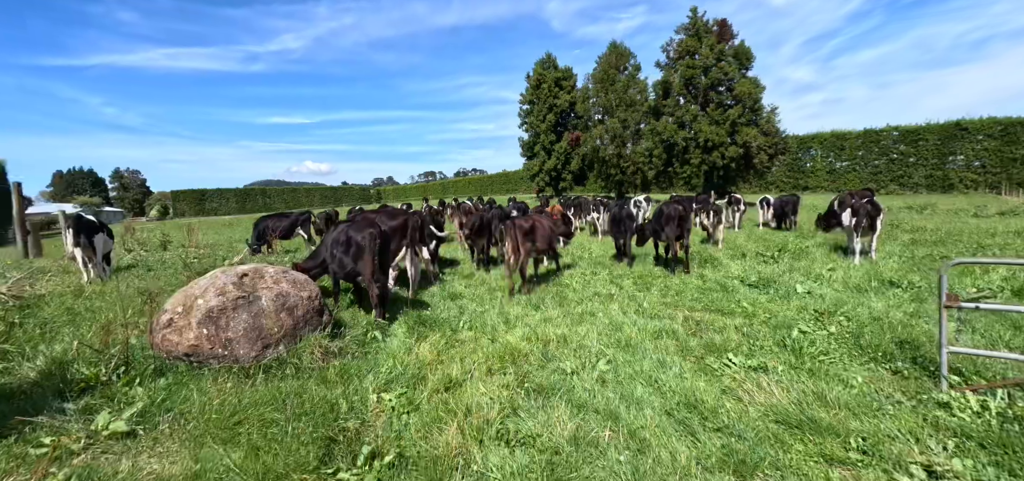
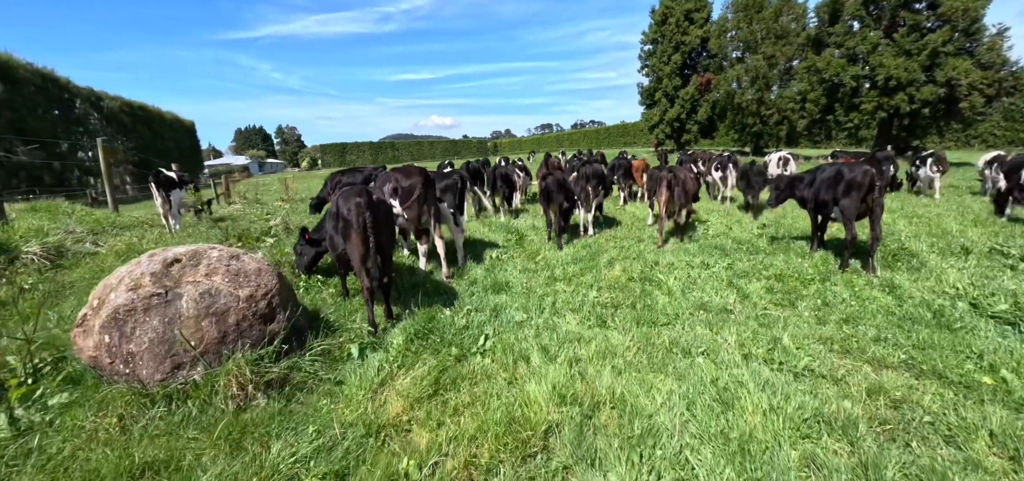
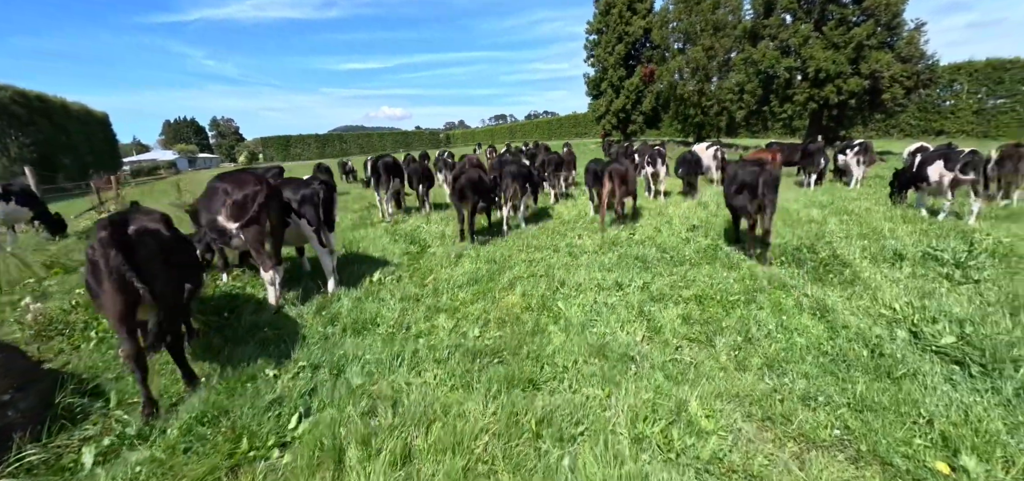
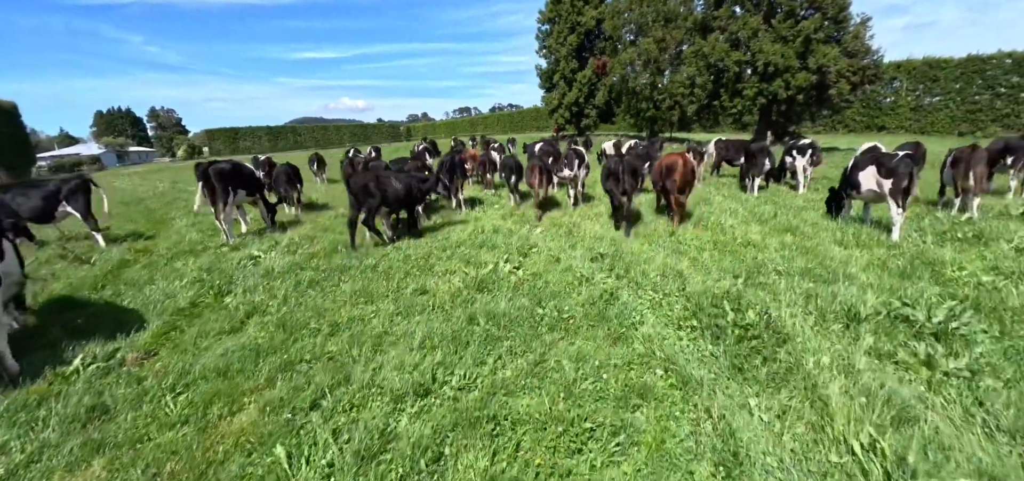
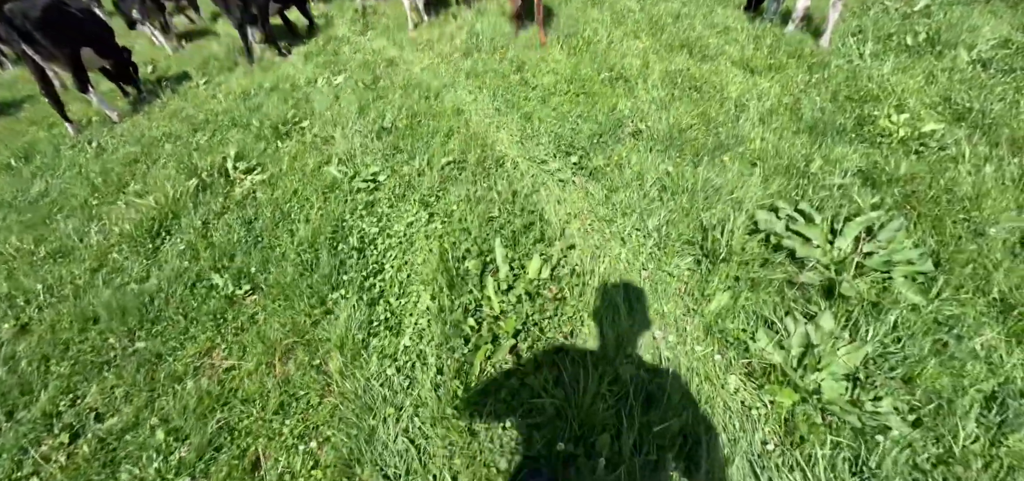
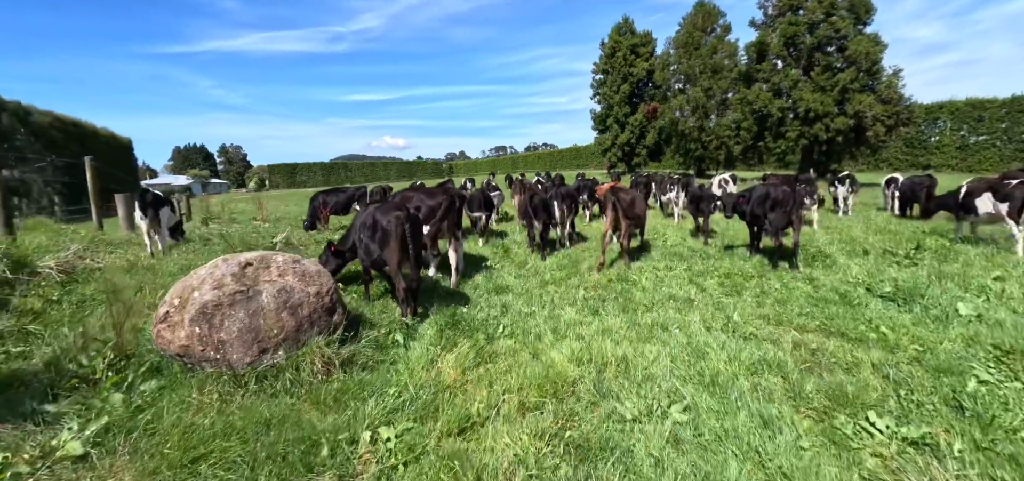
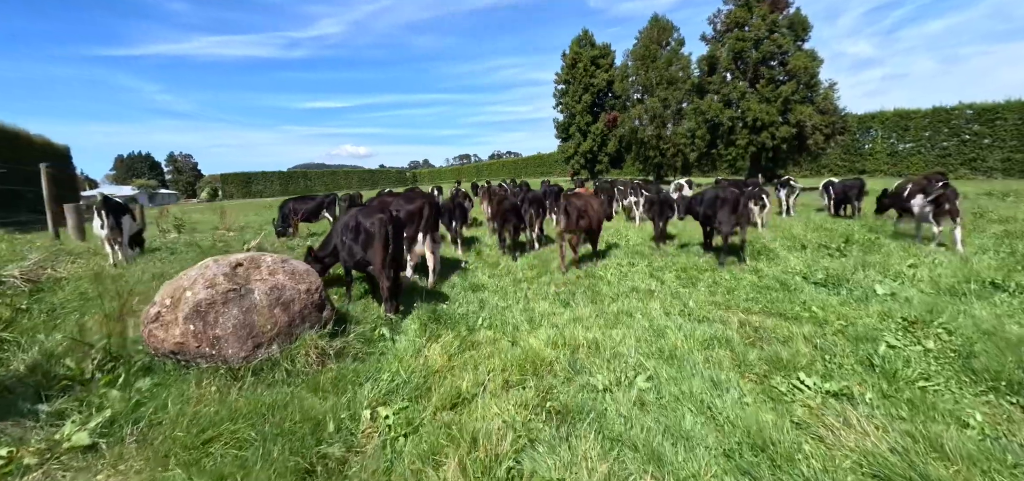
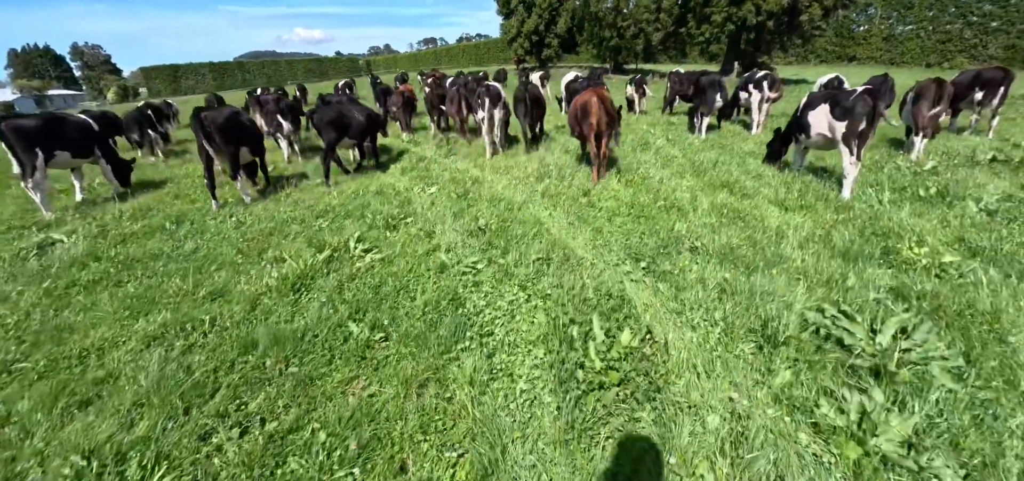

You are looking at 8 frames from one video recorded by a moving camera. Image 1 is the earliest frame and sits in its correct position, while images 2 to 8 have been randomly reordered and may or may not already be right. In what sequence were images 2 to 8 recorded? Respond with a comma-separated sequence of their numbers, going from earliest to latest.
7, 6, 2, 3, 4, 8, 5
